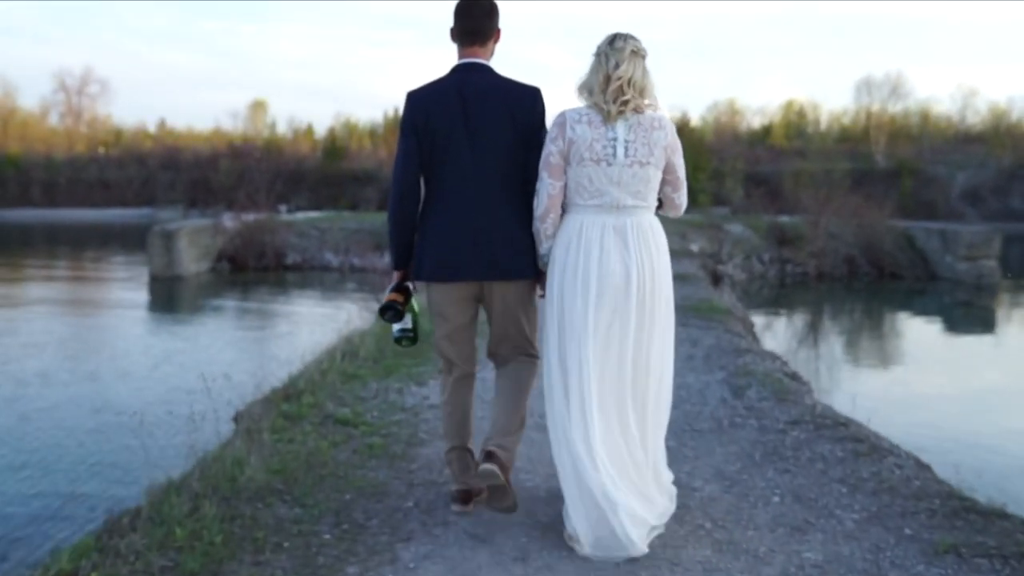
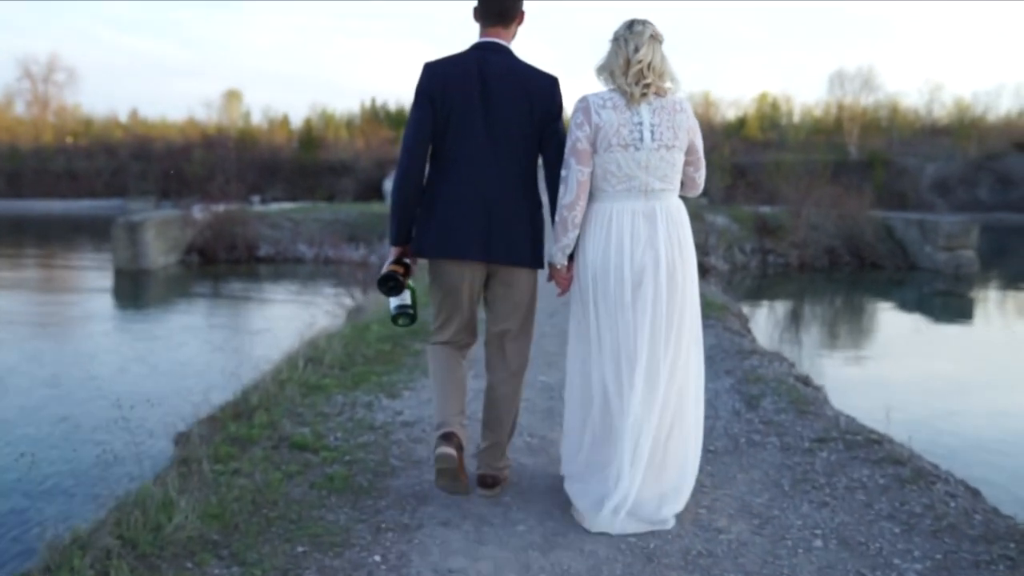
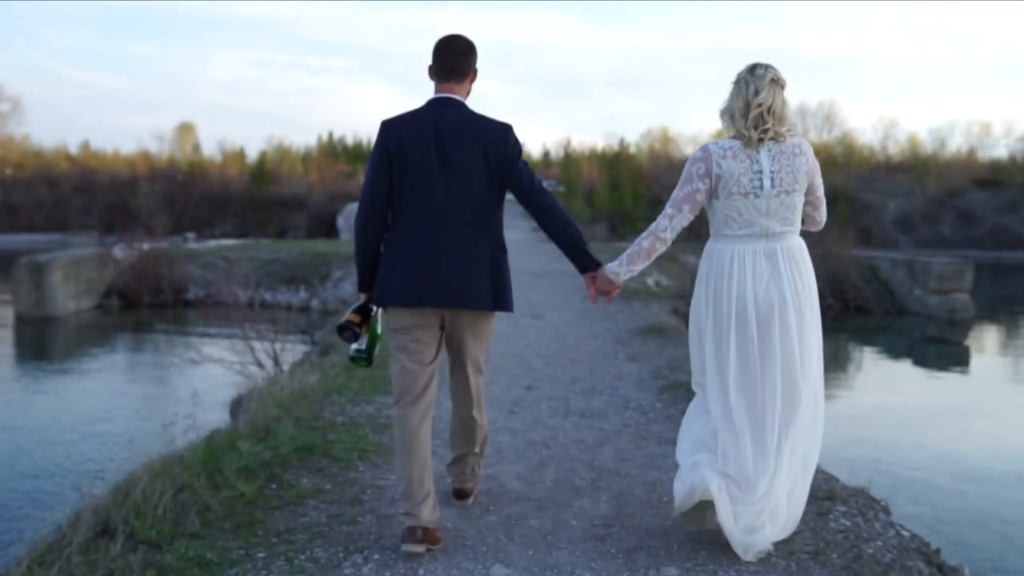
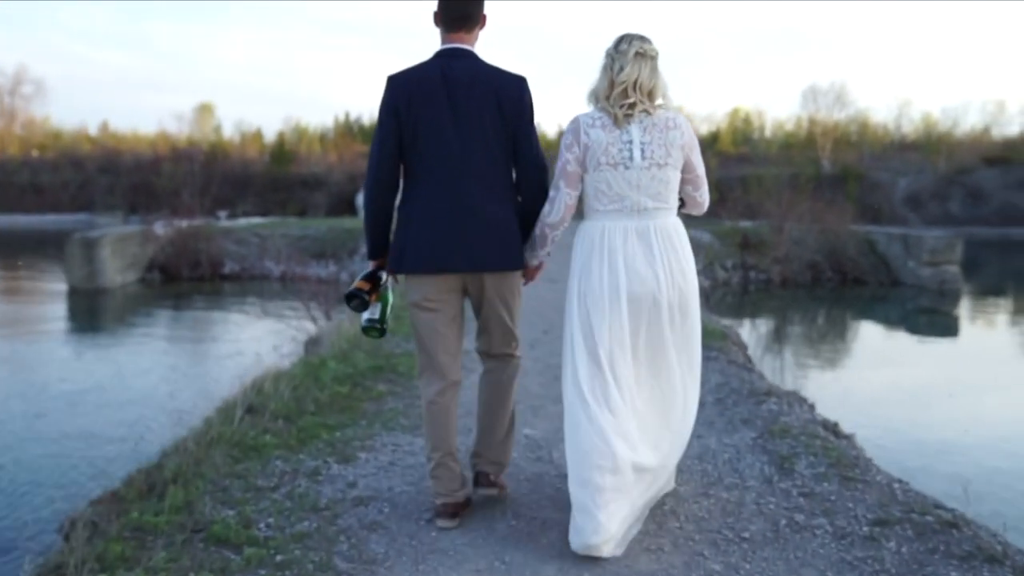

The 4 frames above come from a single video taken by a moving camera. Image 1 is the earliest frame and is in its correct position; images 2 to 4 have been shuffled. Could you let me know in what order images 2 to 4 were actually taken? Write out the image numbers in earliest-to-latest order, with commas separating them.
2, 4, 3
